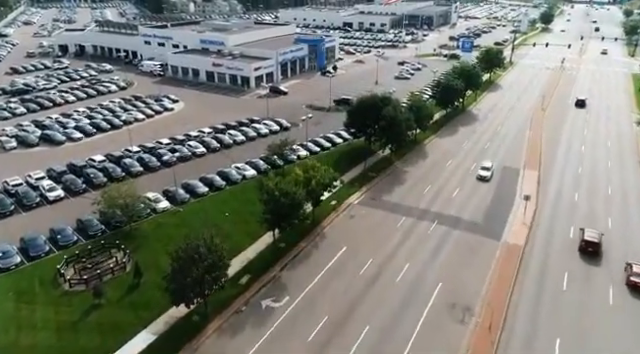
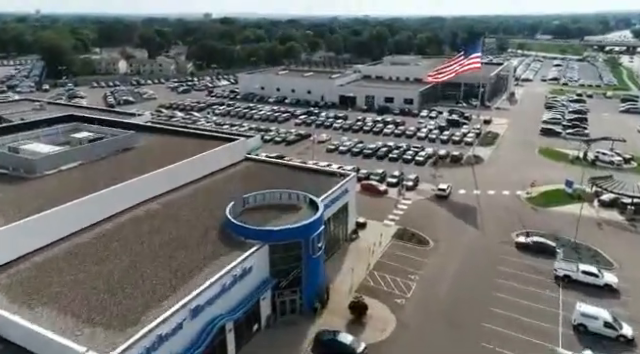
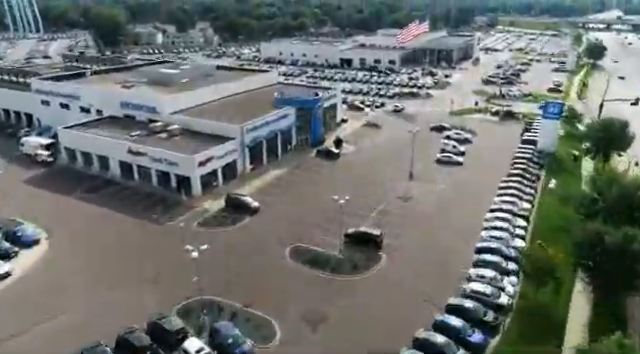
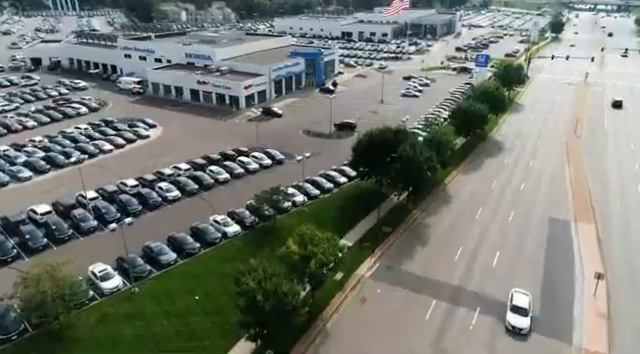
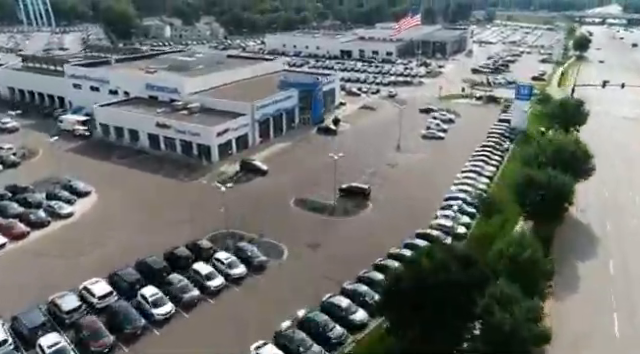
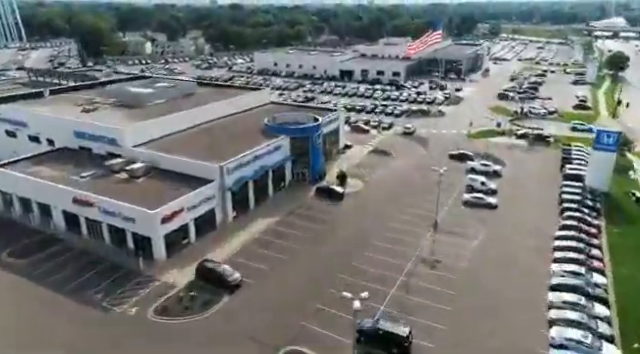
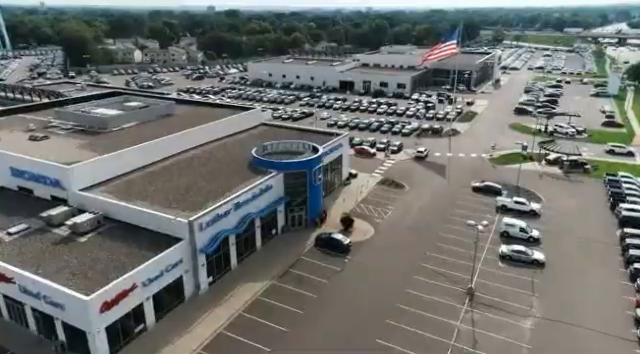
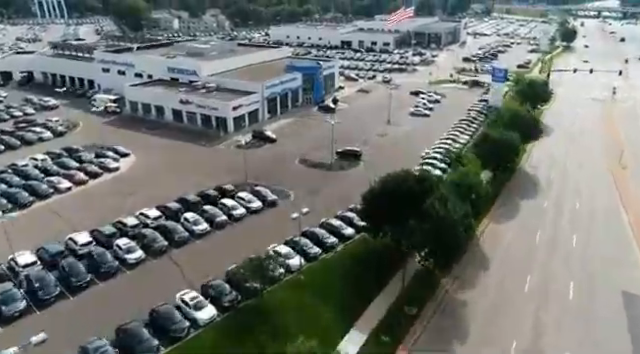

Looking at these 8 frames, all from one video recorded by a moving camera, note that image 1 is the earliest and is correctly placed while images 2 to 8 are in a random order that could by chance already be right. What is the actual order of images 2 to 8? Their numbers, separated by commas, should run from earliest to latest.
4, 8, 5, 3, 6, 7, 2
